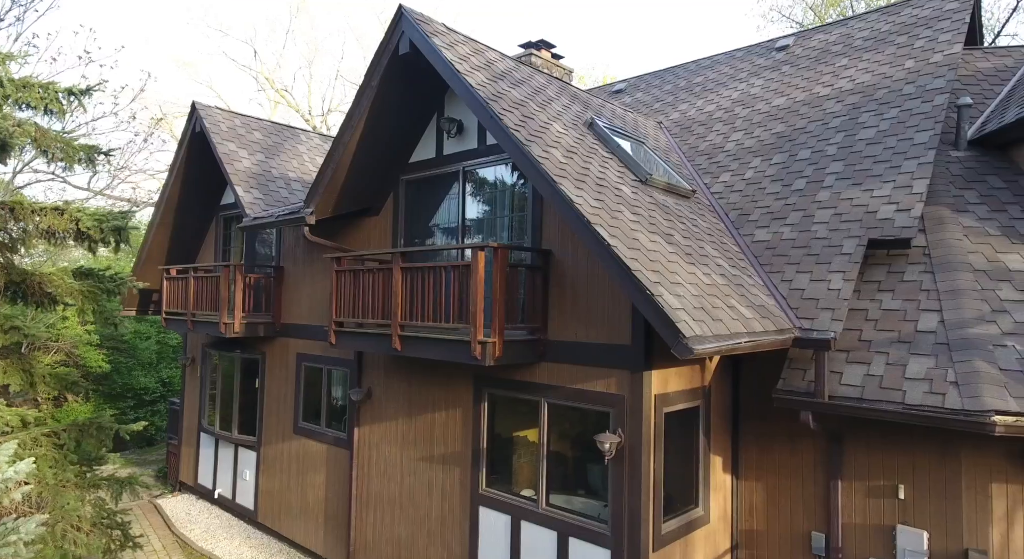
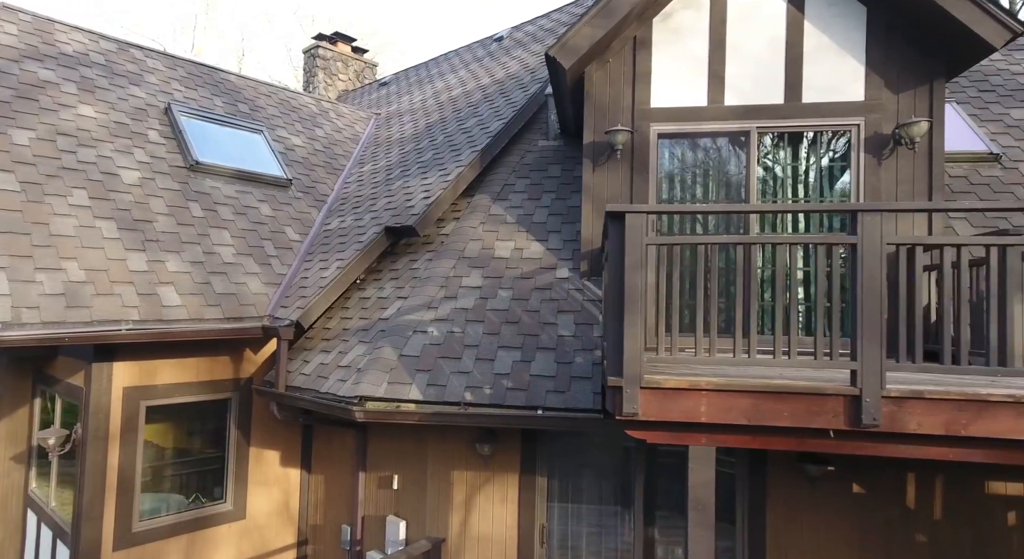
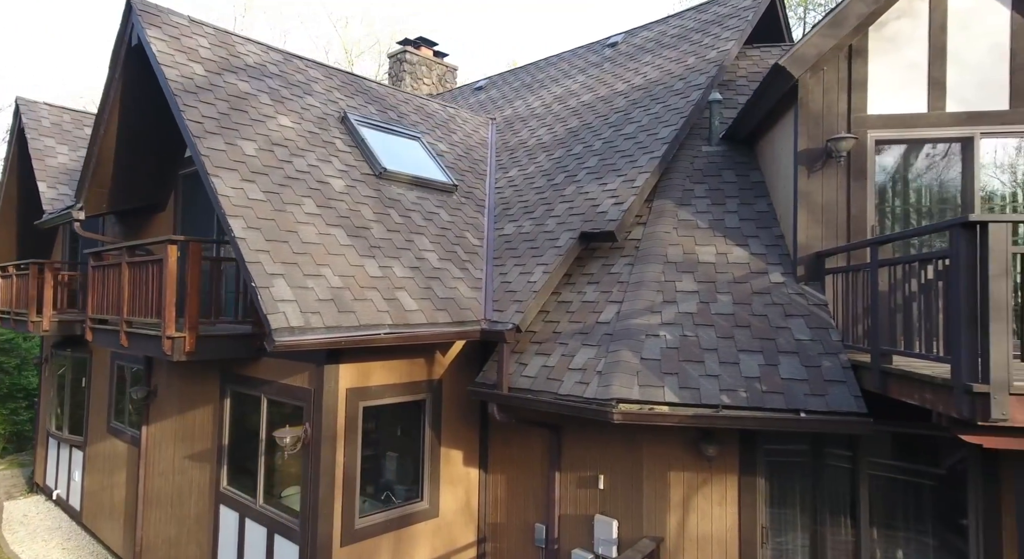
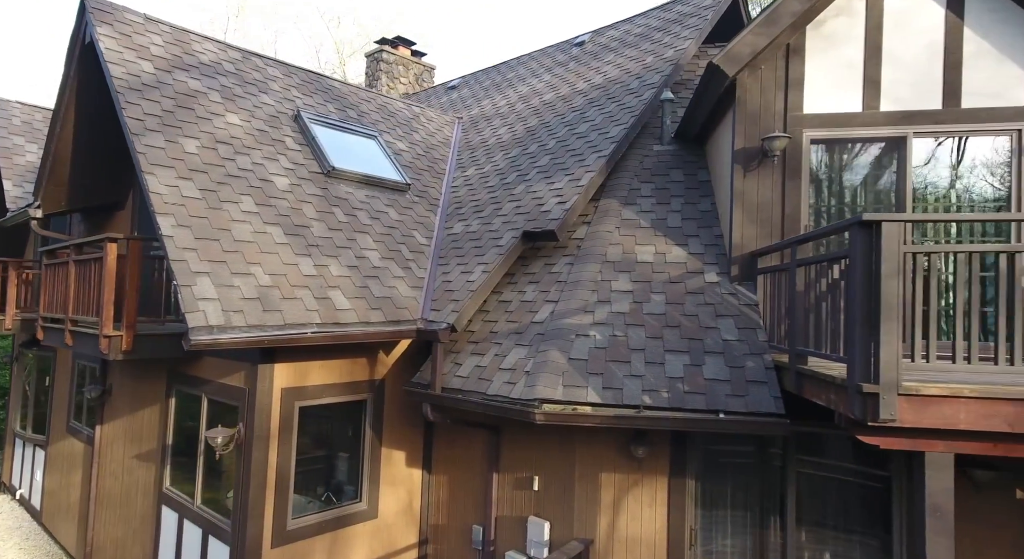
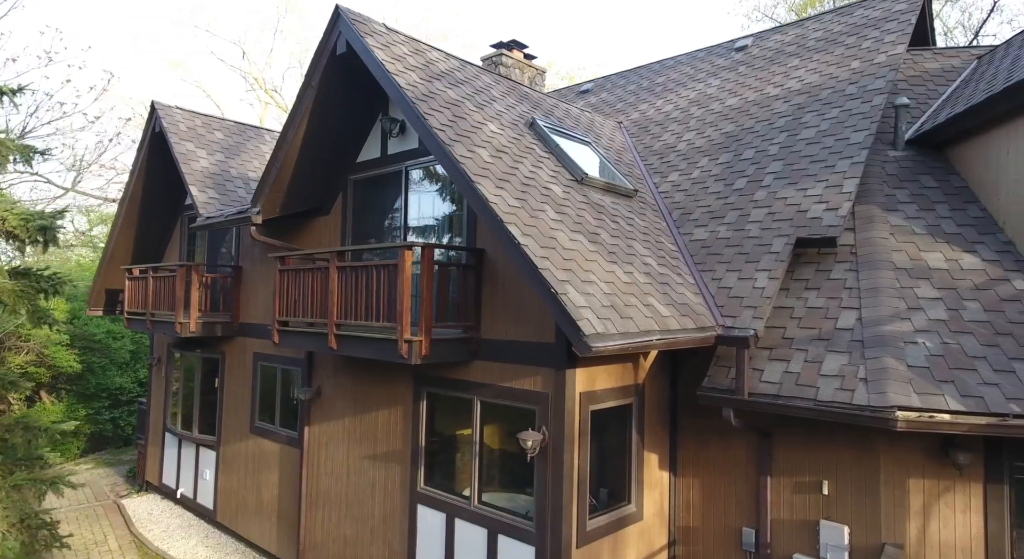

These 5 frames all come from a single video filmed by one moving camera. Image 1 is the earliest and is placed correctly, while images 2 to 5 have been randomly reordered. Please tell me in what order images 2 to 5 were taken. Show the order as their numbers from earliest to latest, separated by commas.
5, 3, 4, 2
